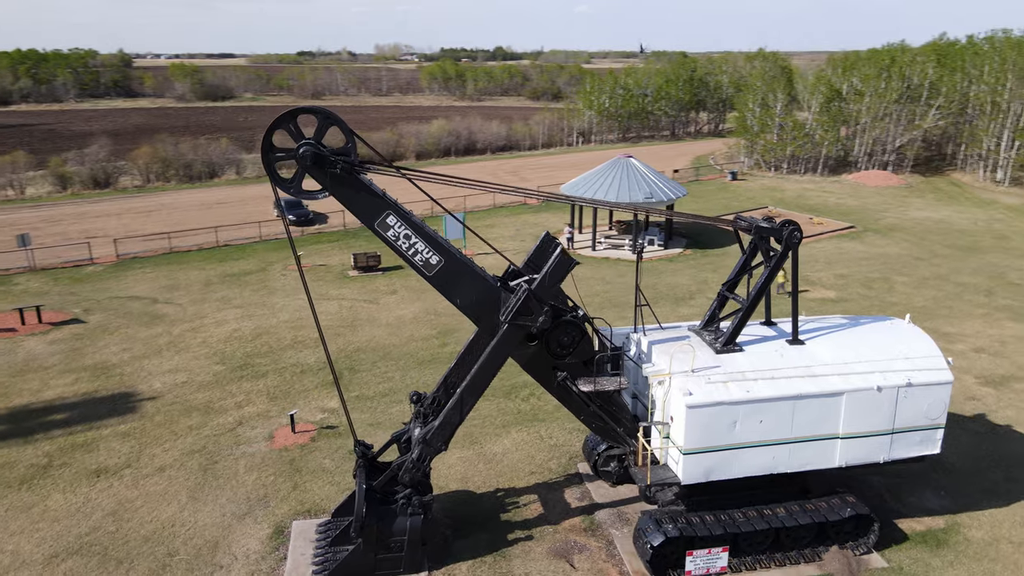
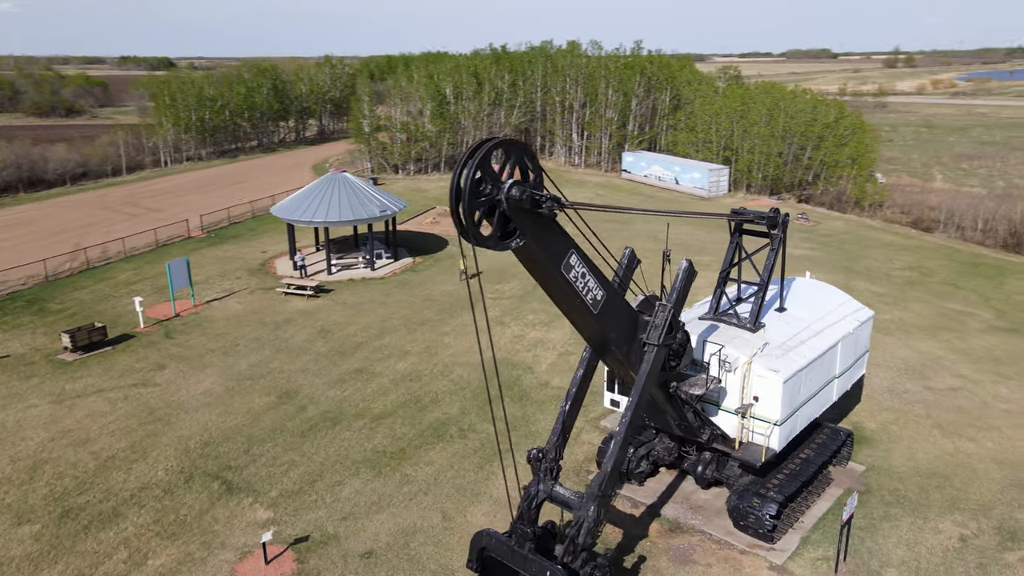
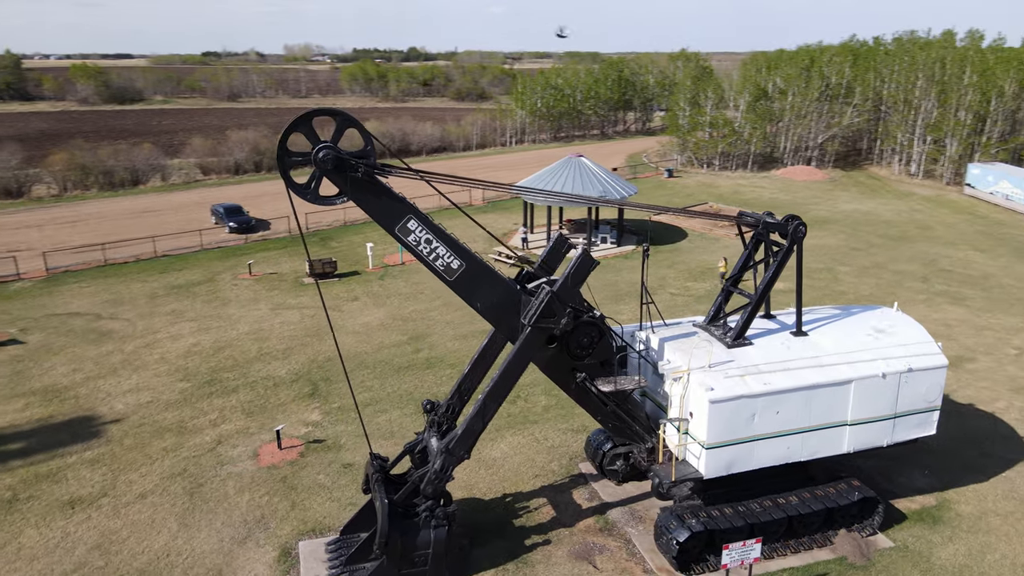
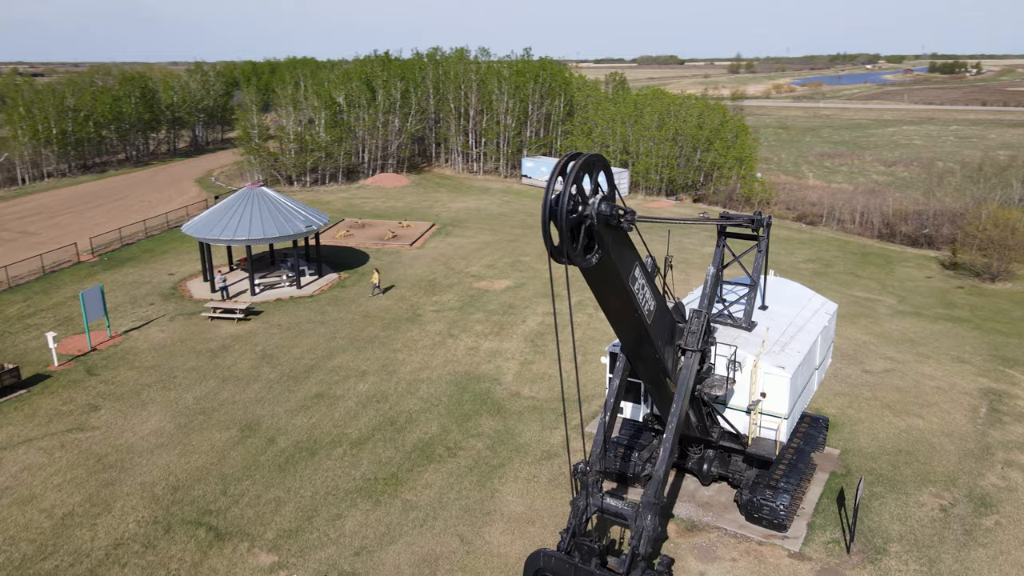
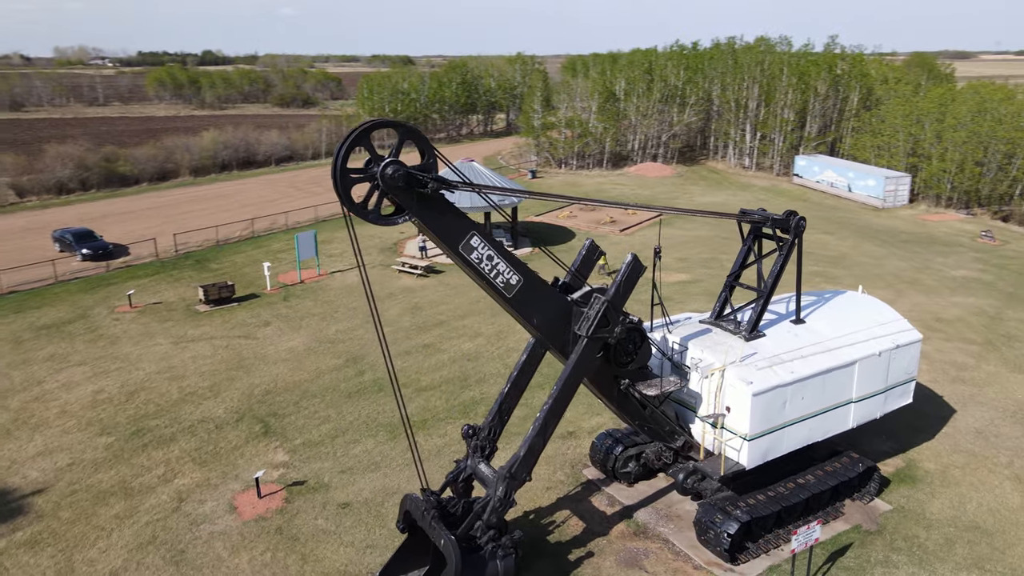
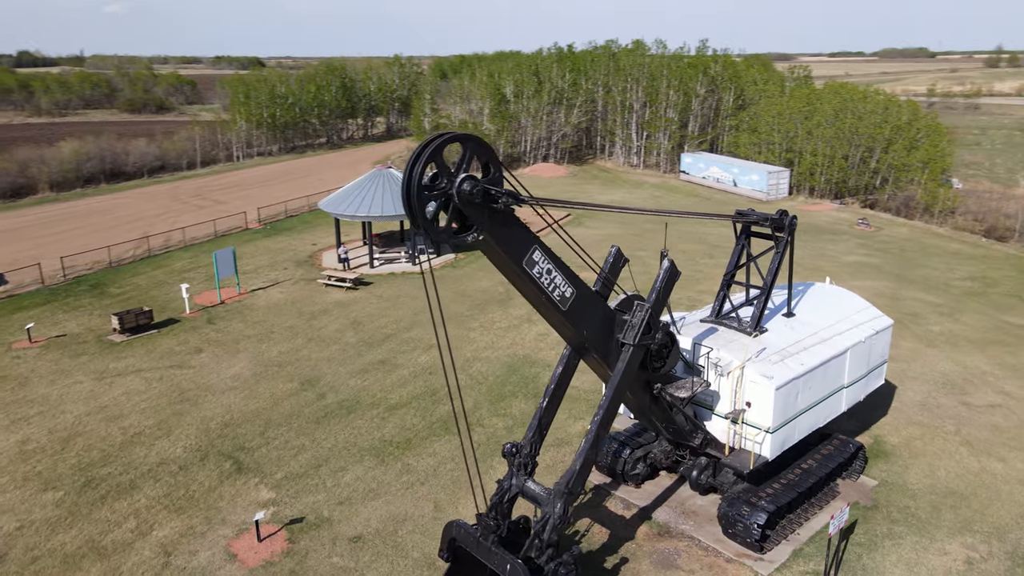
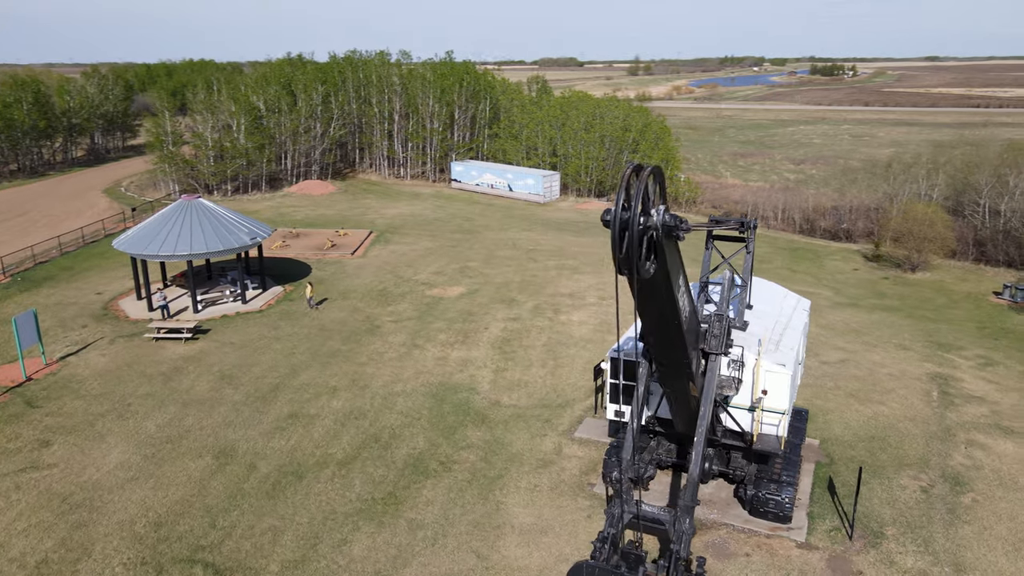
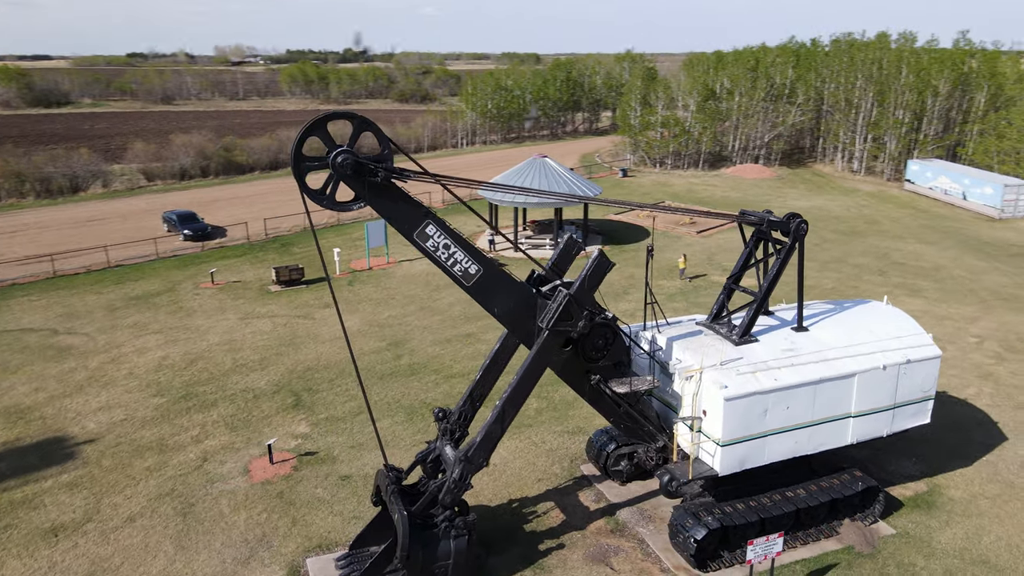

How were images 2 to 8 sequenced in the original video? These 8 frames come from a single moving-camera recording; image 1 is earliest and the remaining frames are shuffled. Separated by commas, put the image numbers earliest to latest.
3, 8, 5, 6, 2, 4, 7
